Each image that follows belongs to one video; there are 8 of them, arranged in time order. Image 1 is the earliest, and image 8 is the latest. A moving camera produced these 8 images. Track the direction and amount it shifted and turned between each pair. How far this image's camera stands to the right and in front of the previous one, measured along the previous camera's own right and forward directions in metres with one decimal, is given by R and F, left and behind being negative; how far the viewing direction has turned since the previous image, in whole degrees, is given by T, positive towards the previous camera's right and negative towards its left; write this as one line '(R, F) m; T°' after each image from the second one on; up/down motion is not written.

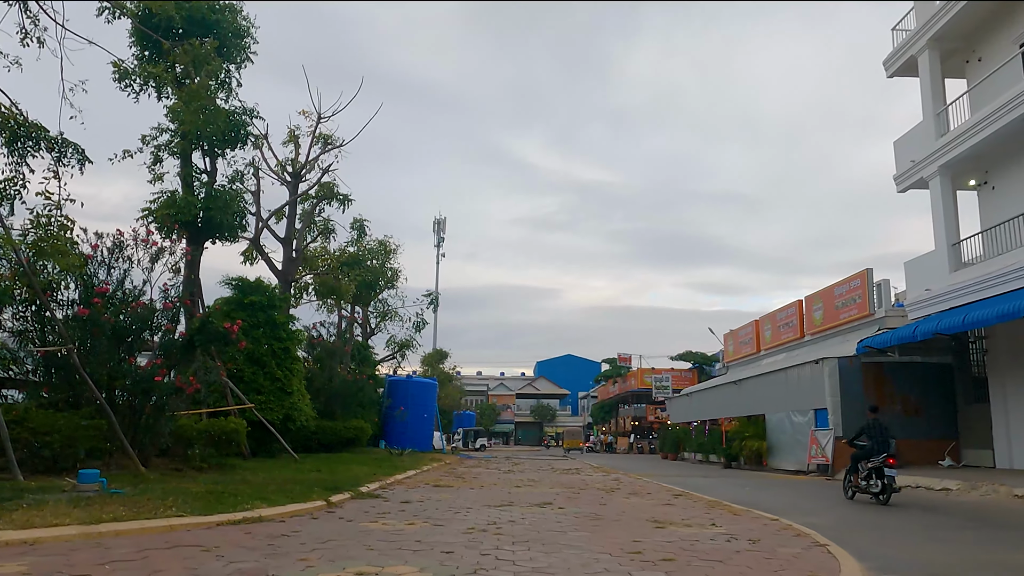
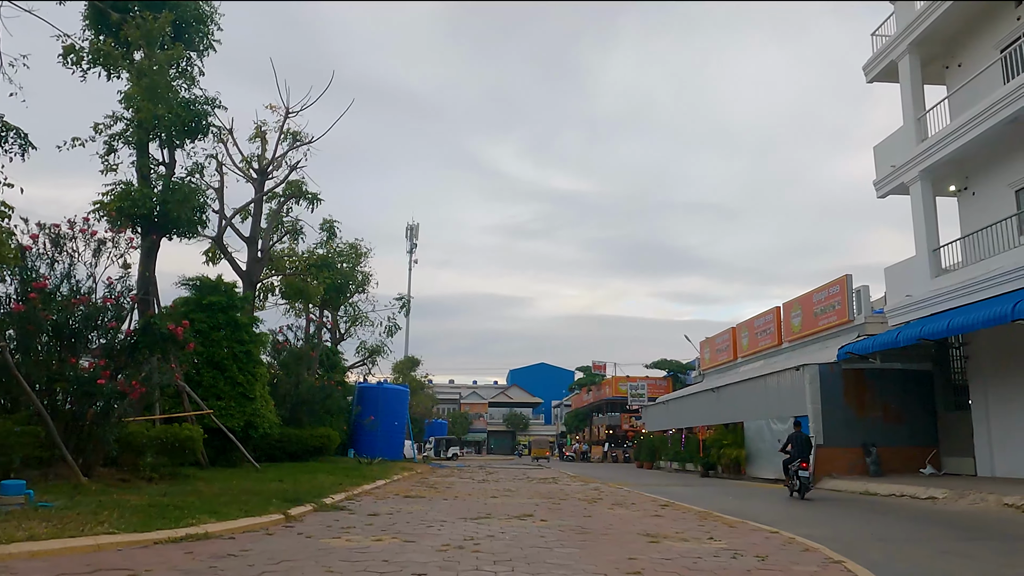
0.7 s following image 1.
(-0.1, +0.7) m; +2°
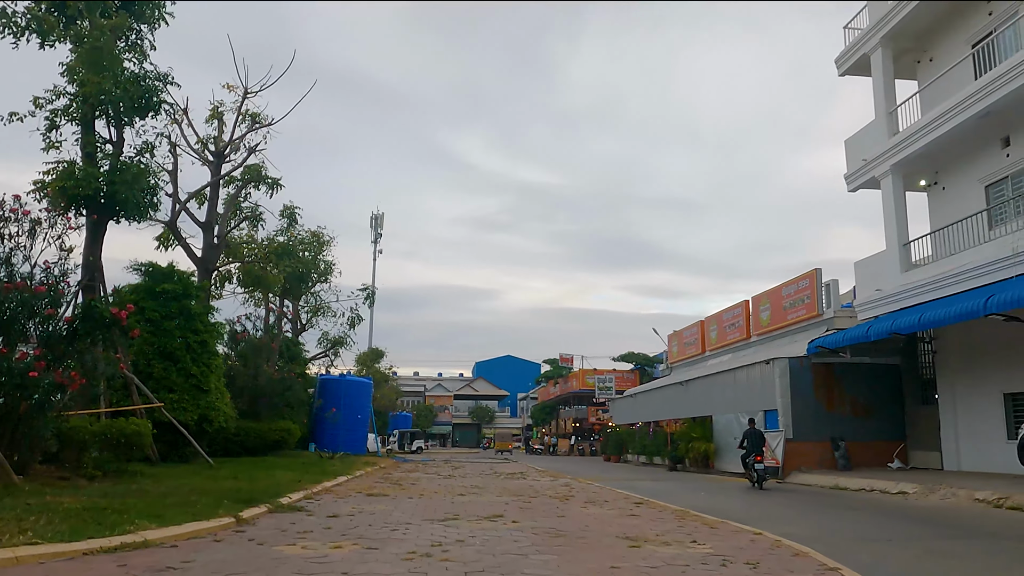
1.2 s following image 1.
(-0.1, +0.5) m; +3°
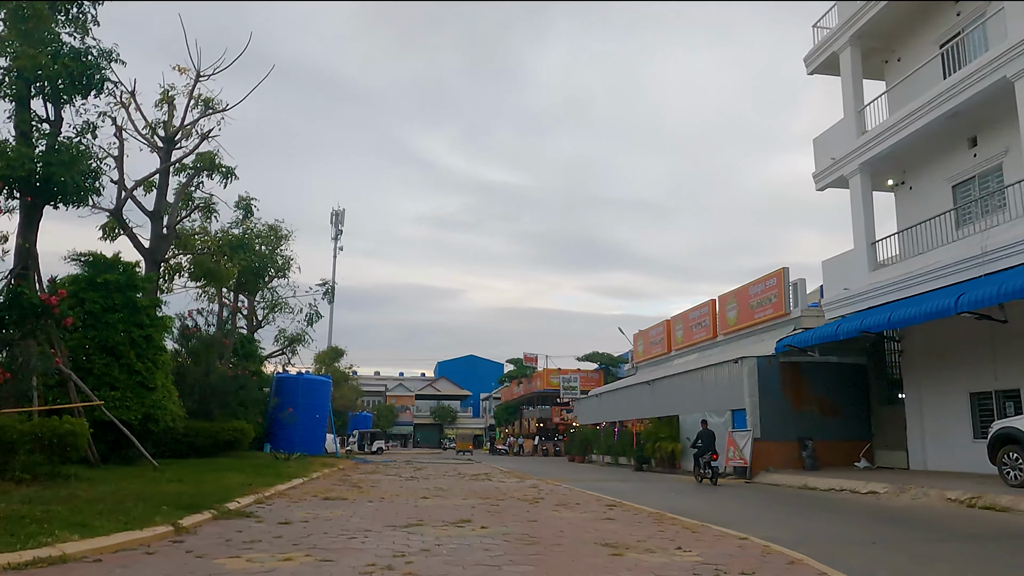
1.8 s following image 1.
(-0.1, +0.6) m; +3°
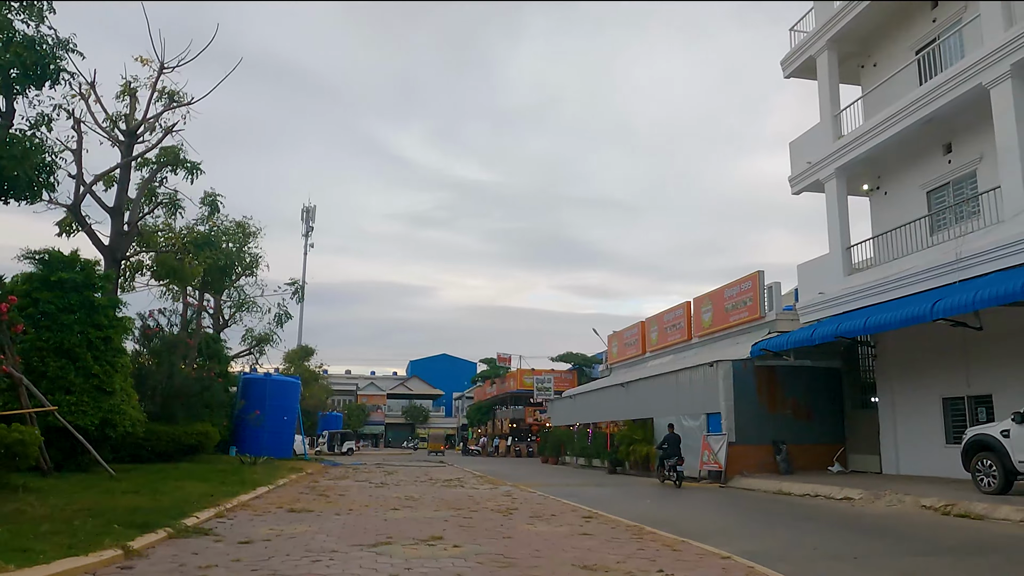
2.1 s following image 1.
(0.0, +0.3) m; +2°
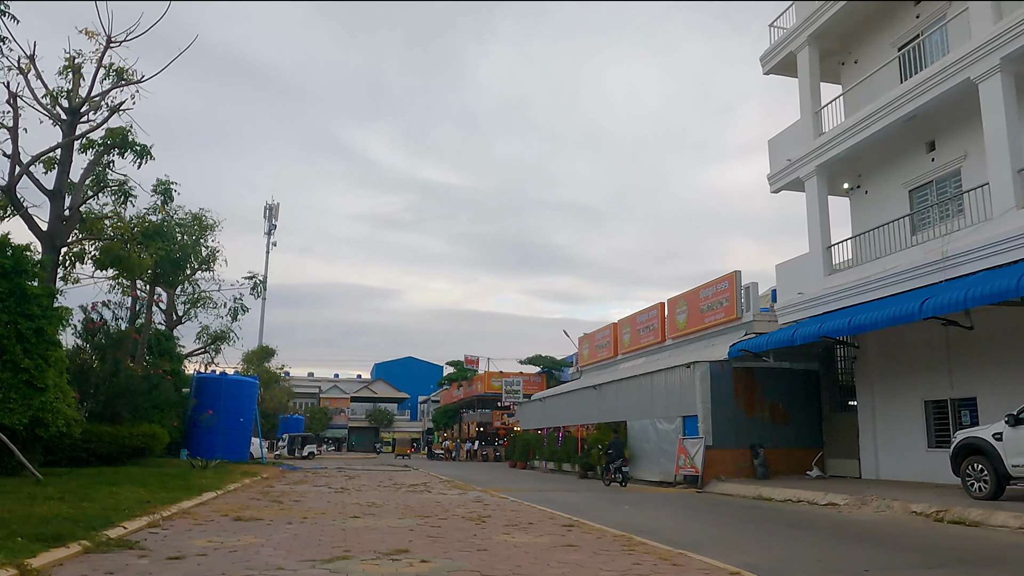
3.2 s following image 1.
(-0.1, +0.9) m; +3°
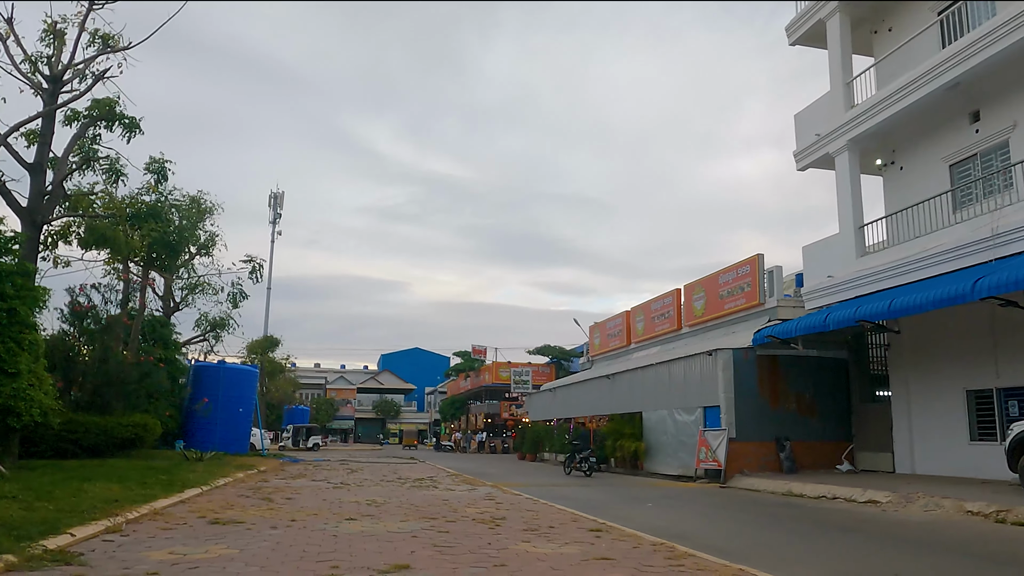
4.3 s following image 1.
(-0.1, +1.1) m; -1°
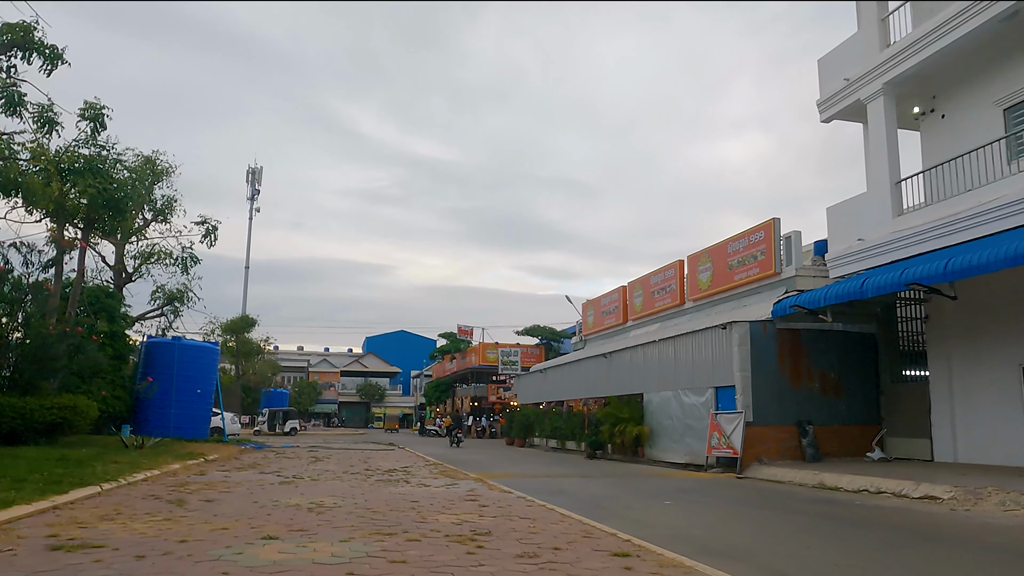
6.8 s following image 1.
(0.0, +2.3) m; +1°
